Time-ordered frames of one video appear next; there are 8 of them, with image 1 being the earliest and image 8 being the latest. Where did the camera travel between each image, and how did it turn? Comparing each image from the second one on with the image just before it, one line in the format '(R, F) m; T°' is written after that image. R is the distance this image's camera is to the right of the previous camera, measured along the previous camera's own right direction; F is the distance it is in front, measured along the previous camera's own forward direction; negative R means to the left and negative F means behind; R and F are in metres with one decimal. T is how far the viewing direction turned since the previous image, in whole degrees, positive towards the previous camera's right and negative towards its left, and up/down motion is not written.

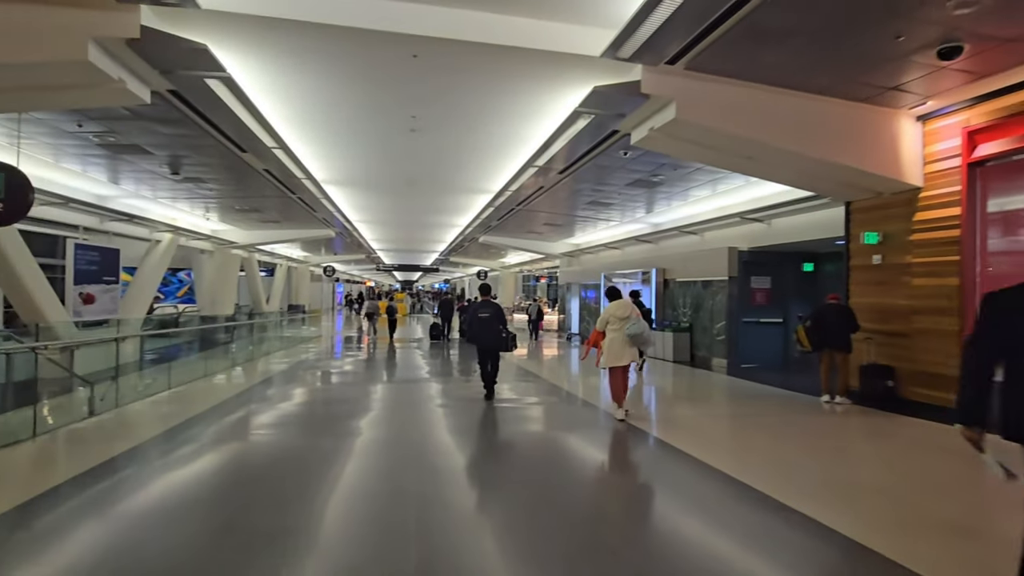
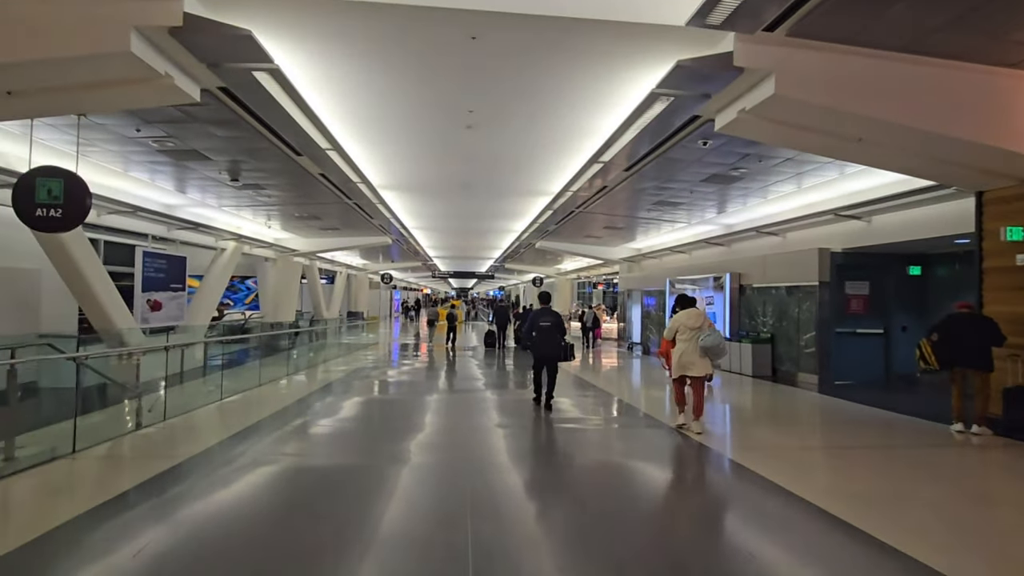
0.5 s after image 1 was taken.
(-0.1, +0.6) m; -6°
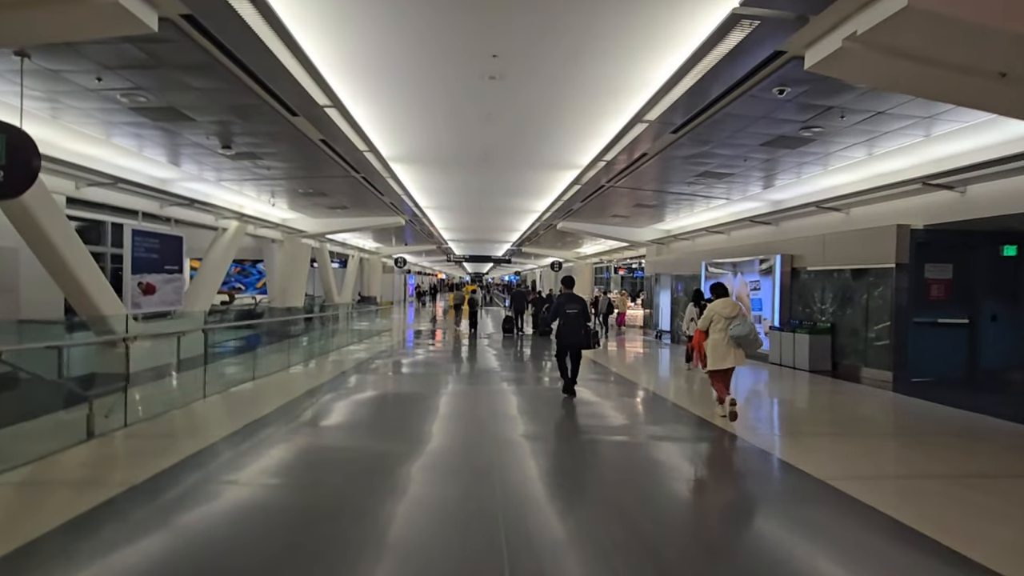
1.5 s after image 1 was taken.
(-0.2, +1.0) m; -2°
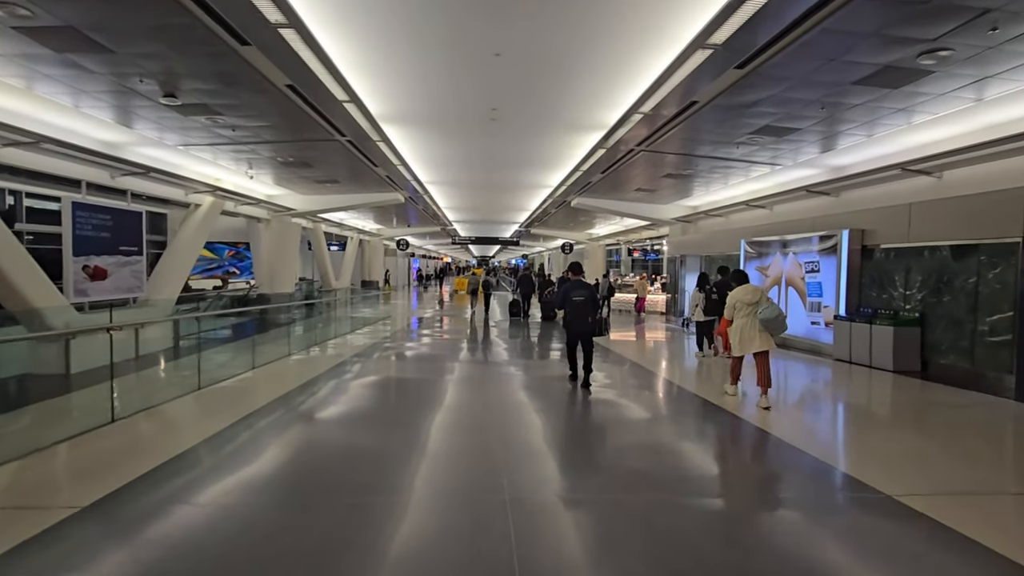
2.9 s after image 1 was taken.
(-0.1, +1.5) m; -1°
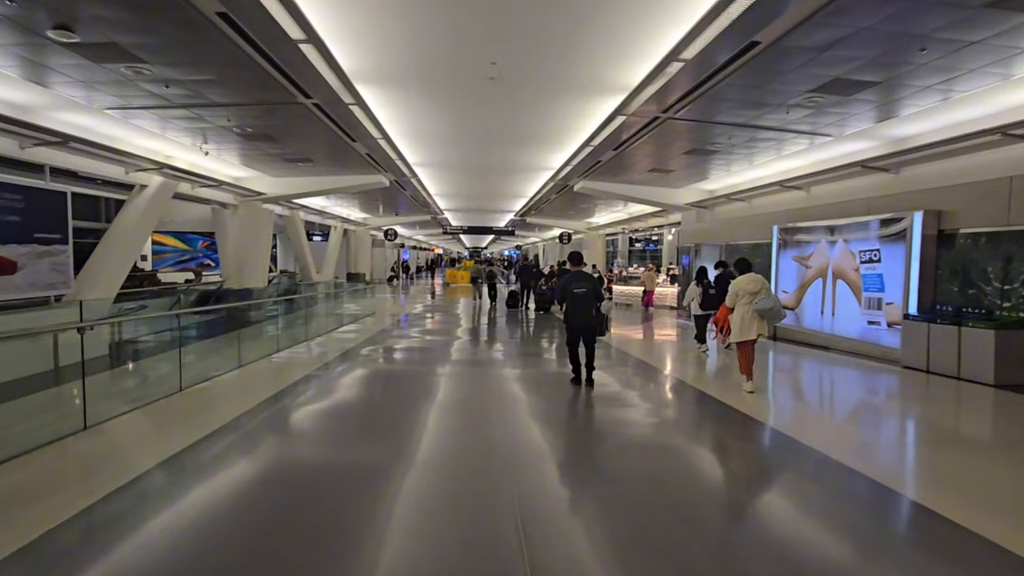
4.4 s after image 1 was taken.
(-0.2, +1.5) m; +1°
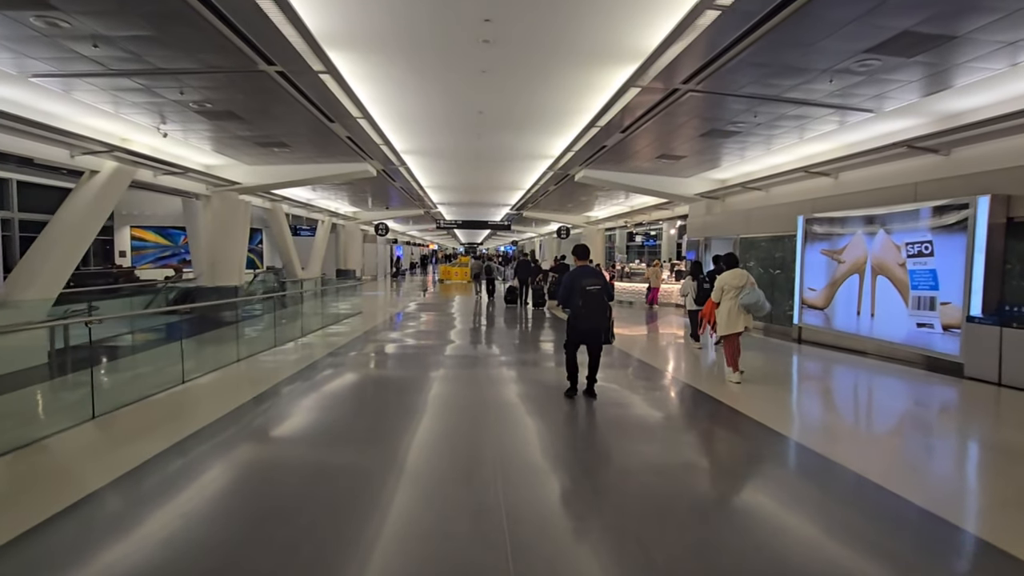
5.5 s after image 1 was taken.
(0.0, +1.0) m; 0°
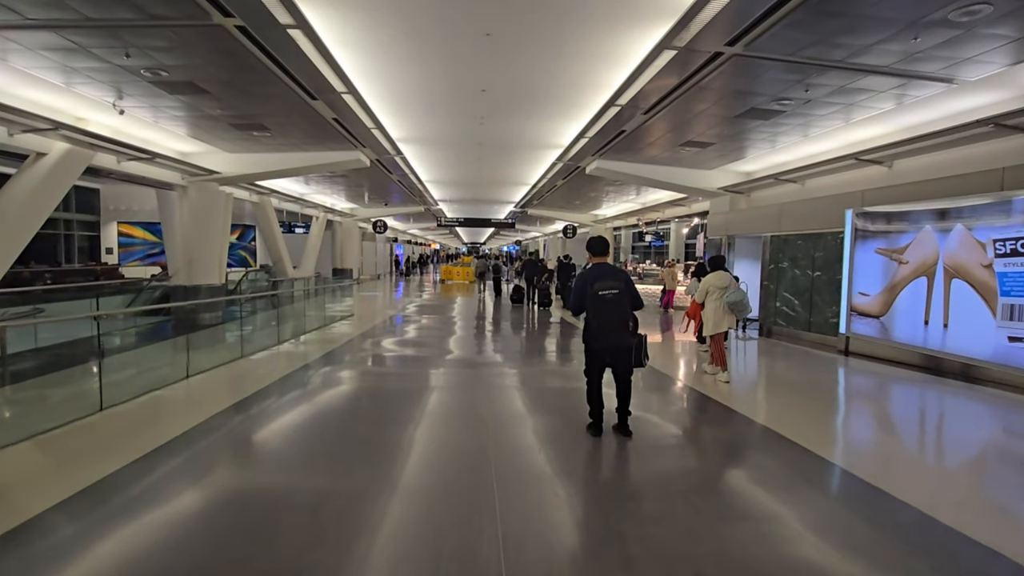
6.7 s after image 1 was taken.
(0.0, +1.1) m; 0°
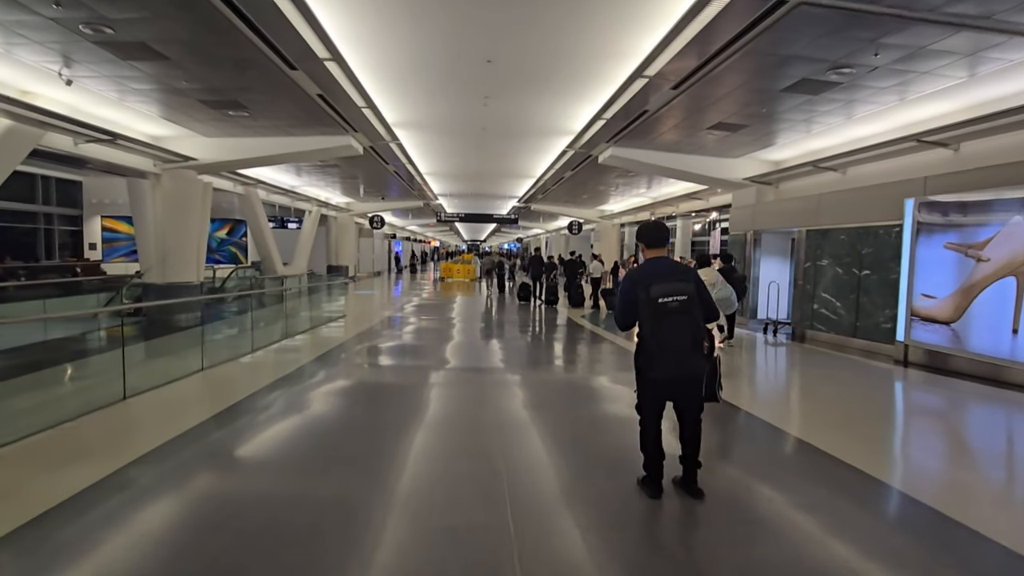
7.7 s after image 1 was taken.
(-0.1, +1.0) m; 0°
